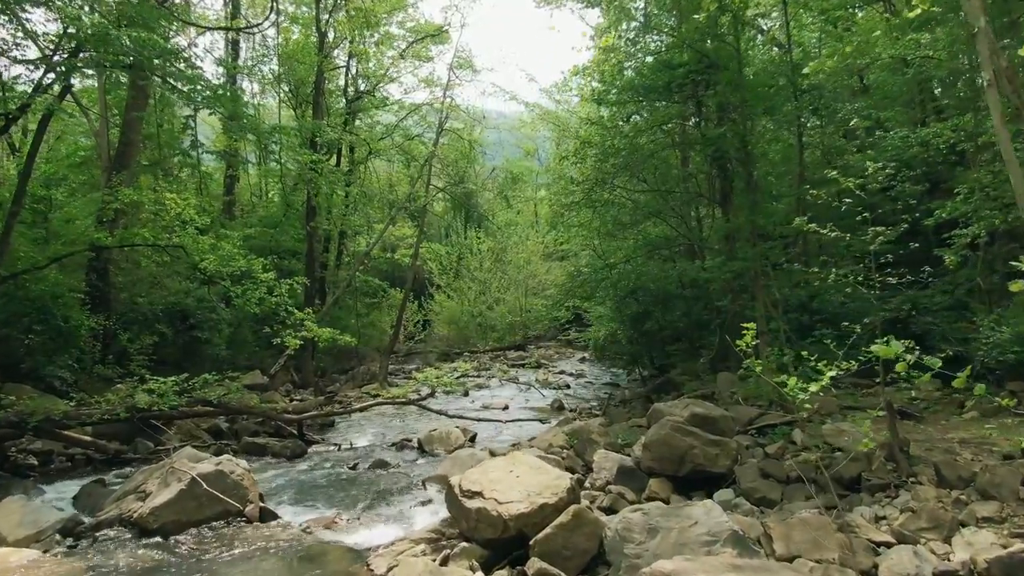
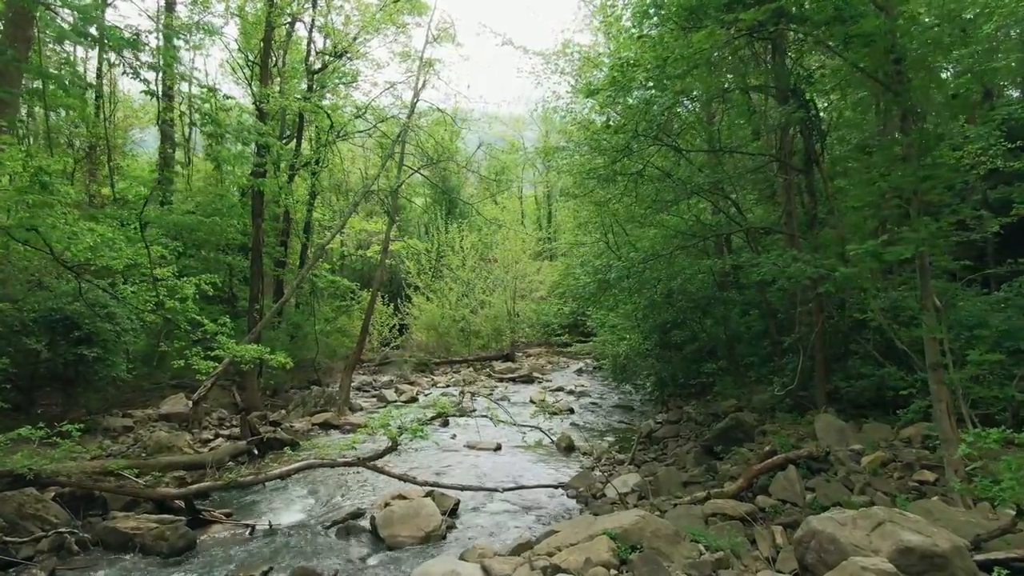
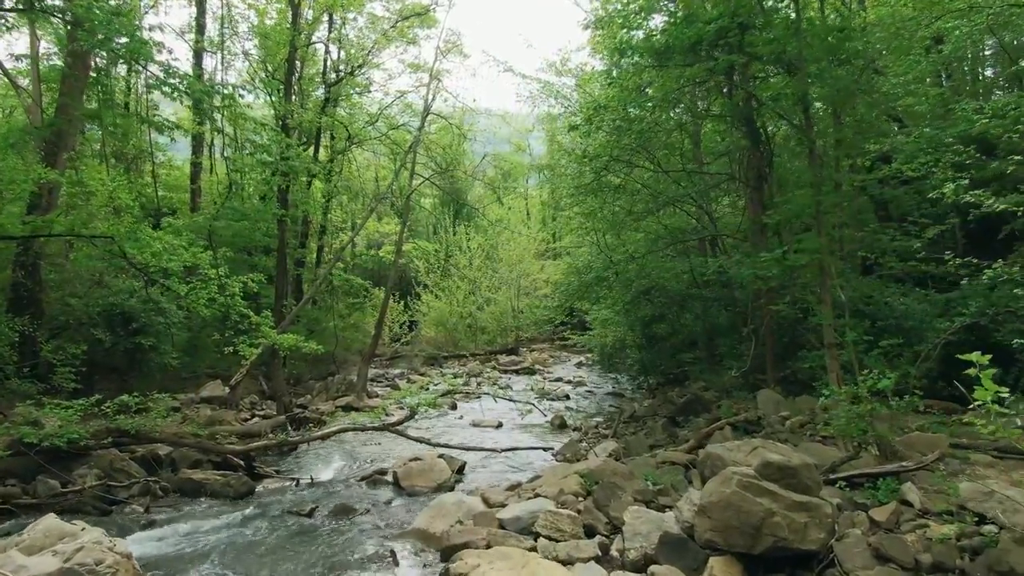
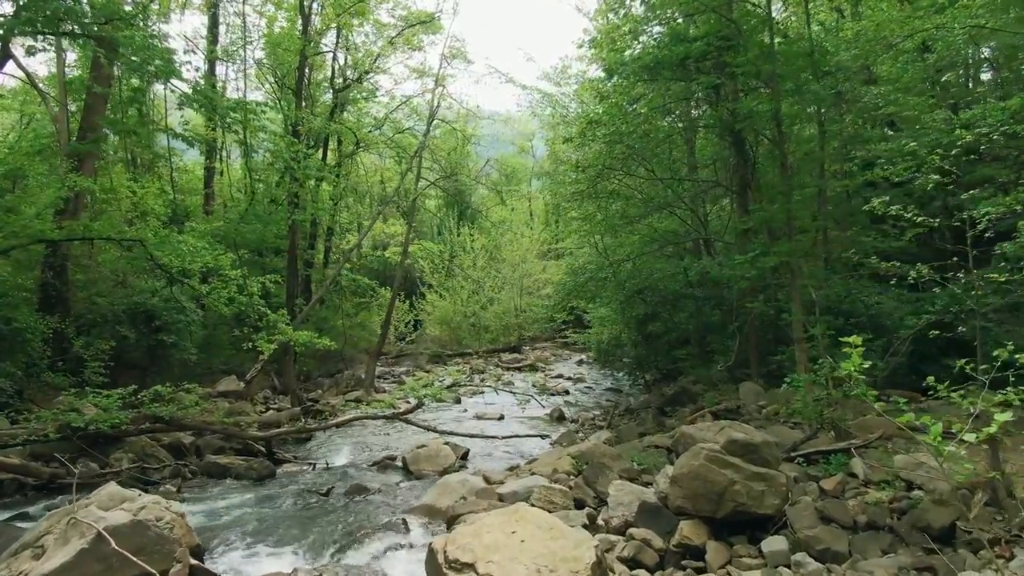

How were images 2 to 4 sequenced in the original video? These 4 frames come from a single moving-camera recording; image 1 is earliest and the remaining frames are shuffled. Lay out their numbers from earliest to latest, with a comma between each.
4, 3, 2
